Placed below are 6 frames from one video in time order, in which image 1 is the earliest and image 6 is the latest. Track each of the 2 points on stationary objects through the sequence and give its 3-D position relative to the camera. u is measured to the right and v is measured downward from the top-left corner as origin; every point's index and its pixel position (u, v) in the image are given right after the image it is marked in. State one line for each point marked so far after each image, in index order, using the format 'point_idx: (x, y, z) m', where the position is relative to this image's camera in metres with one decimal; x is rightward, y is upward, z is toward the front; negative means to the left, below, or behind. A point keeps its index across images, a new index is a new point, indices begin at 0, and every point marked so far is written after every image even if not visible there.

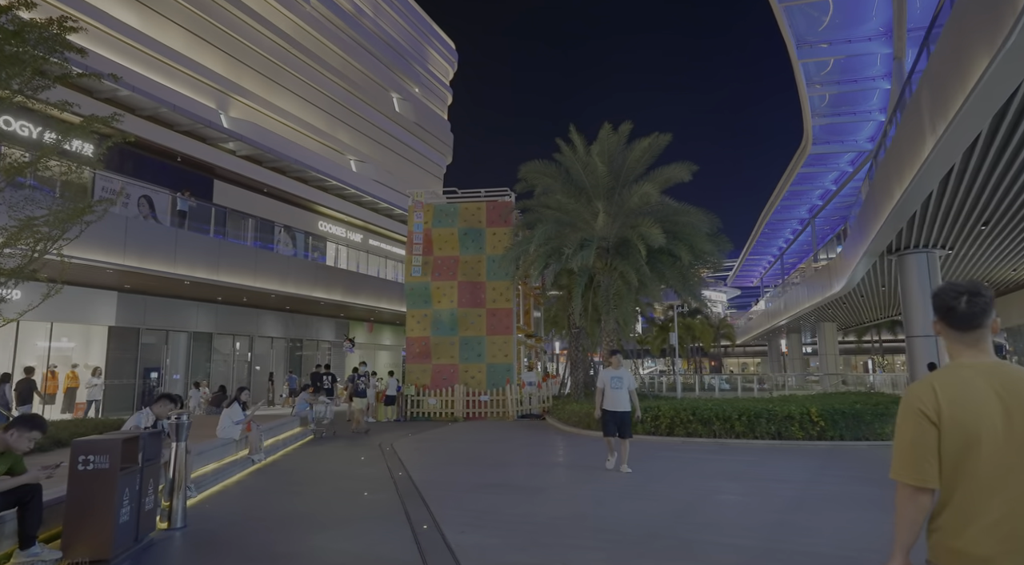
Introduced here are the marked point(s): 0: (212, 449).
0: (-4.2, -2.3, +8.6) m
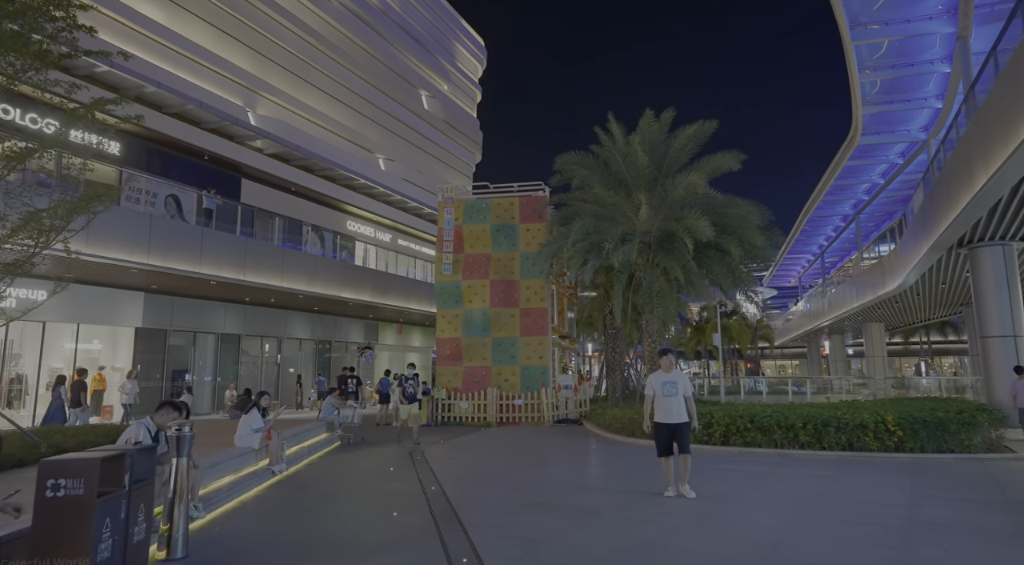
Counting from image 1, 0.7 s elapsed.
0: (-3.6, -2.3, +7.9) m
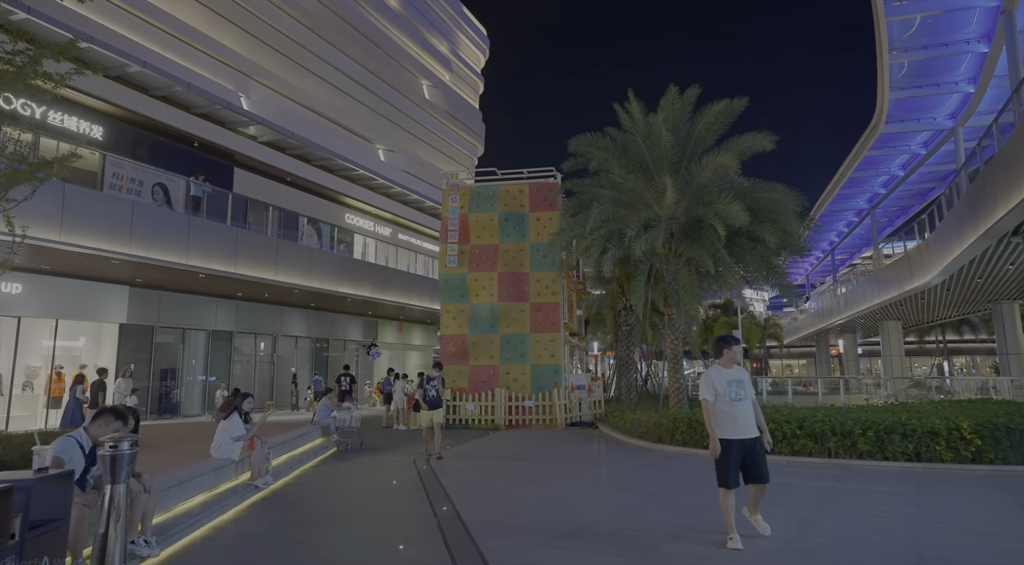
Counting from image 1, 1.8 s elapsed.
0: (-3.3, -2.1, +6.6) m
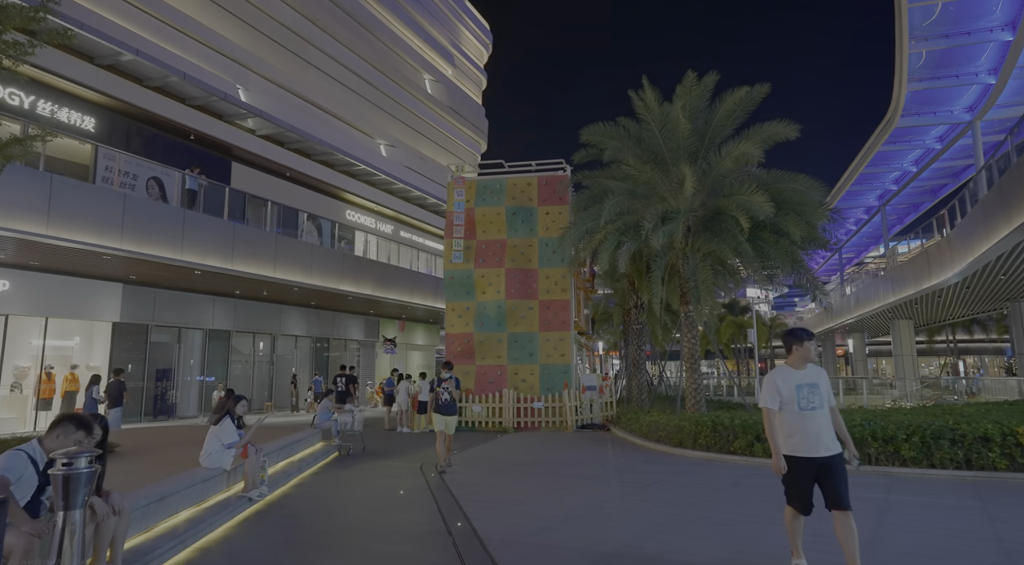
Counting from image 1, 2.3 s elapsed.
0: (-3.1, -2.0, +5.9) m
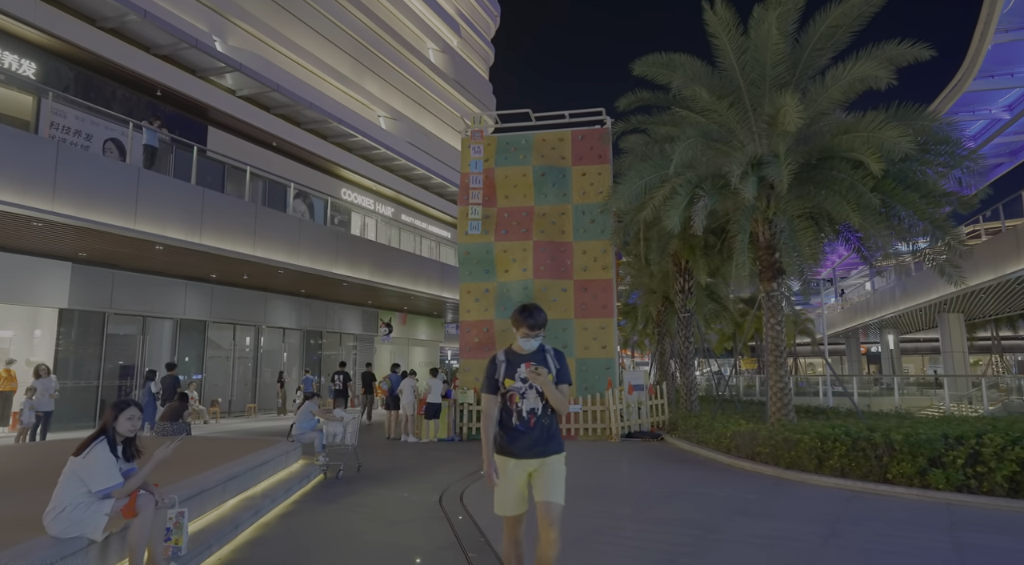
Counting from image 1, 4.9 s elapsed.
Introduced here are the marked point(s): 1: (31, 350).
0: (-2.4, -1.4, +2.8) m
1: (-12.2, -1.7, +15.7) m
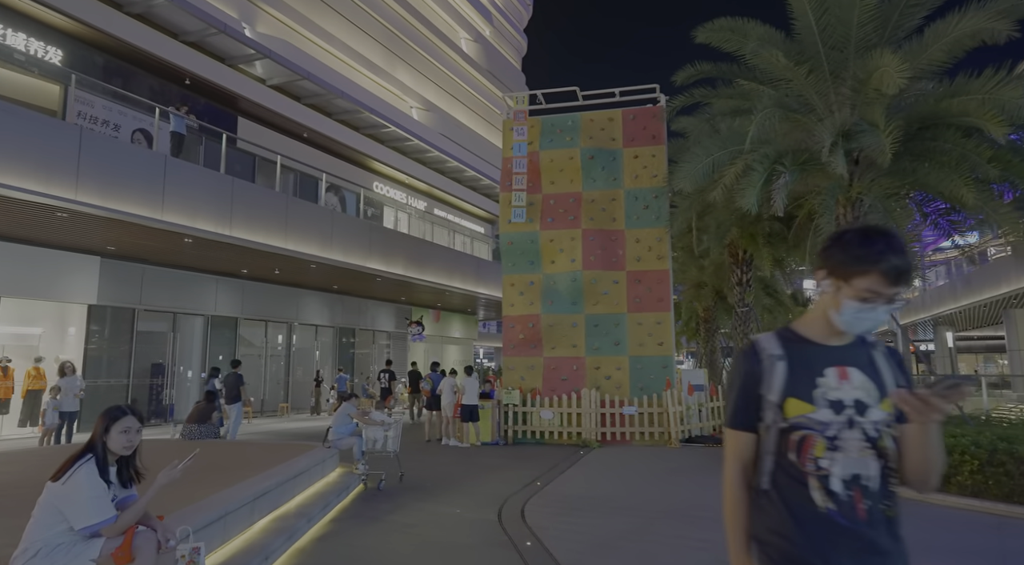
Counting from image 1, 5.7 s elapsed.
0: (-1.9, -1.3, +1.9) m
1: (-11.1, -1.5, +15.2) m
